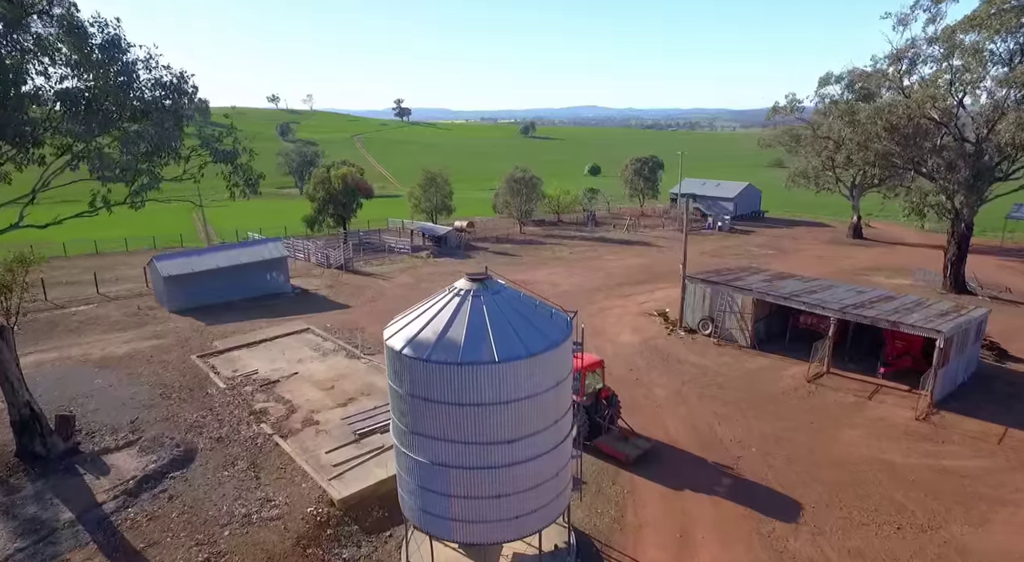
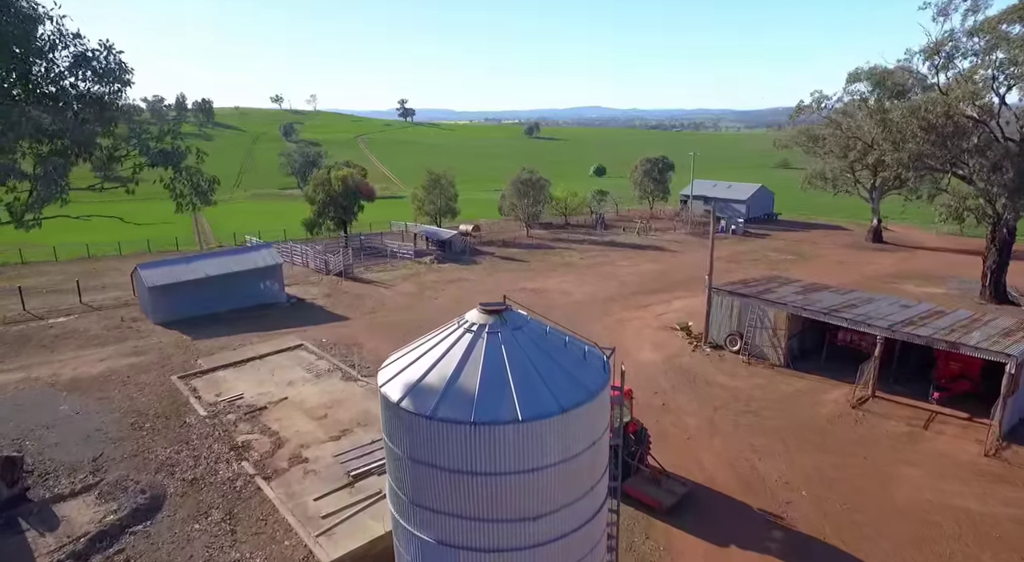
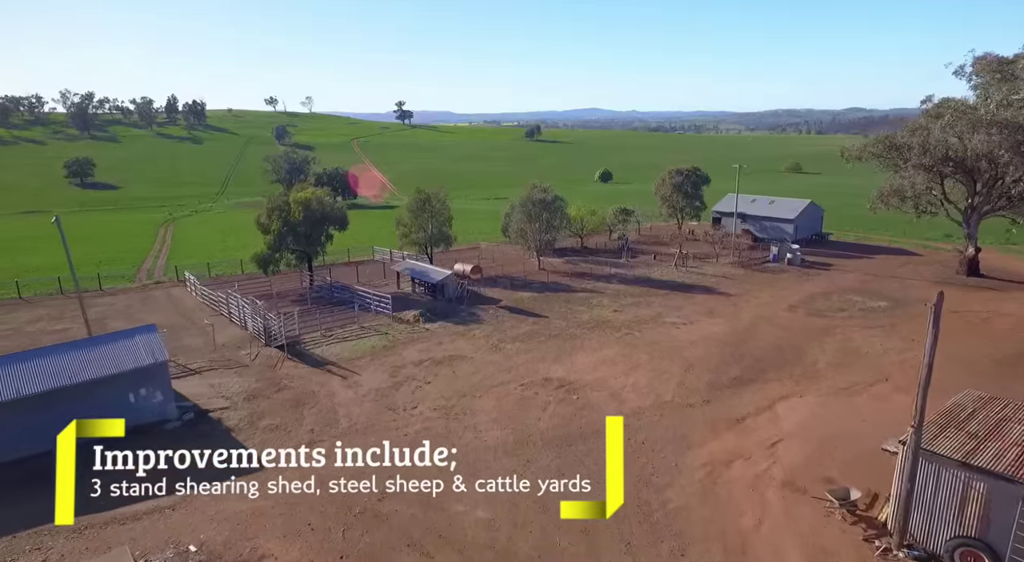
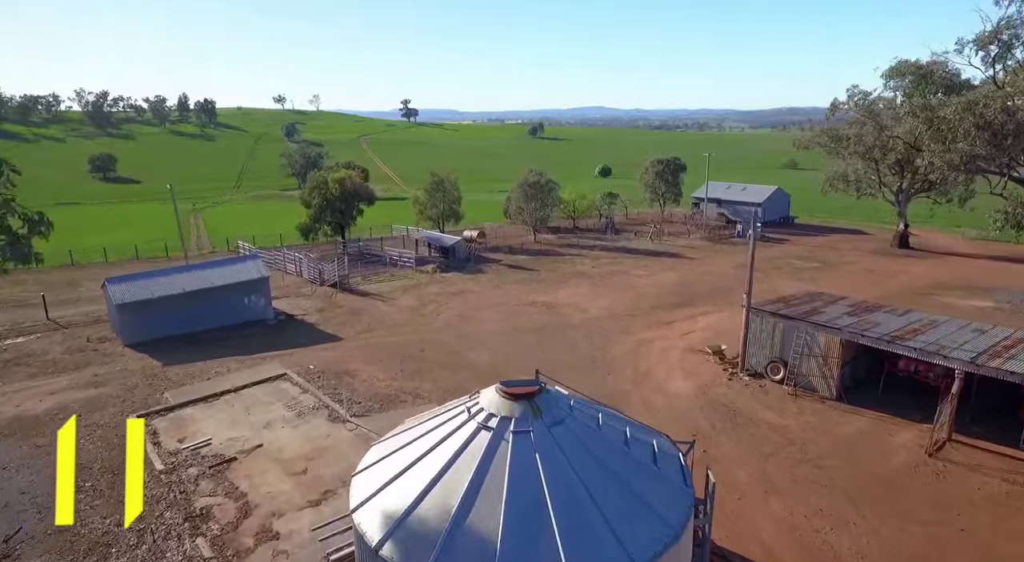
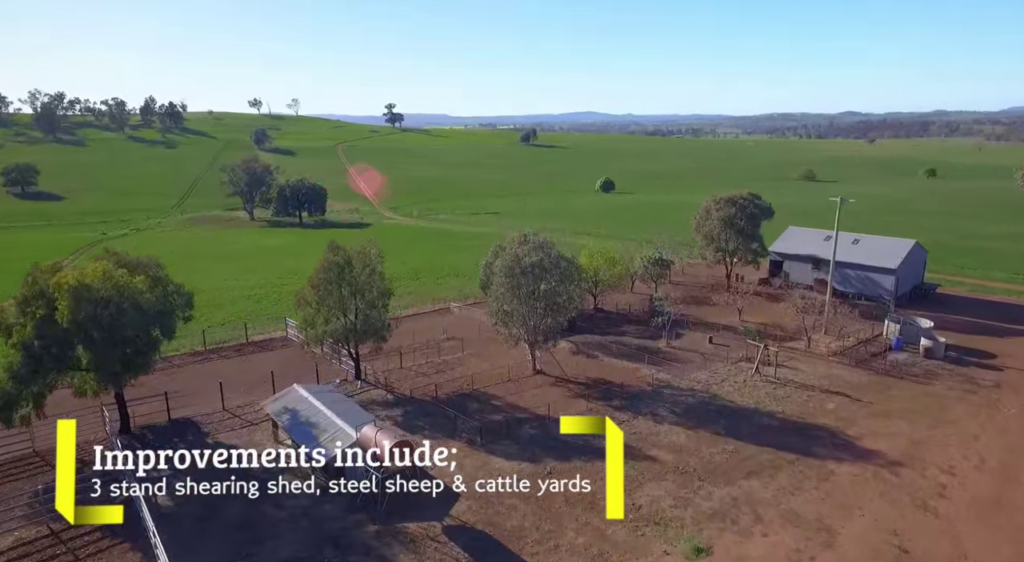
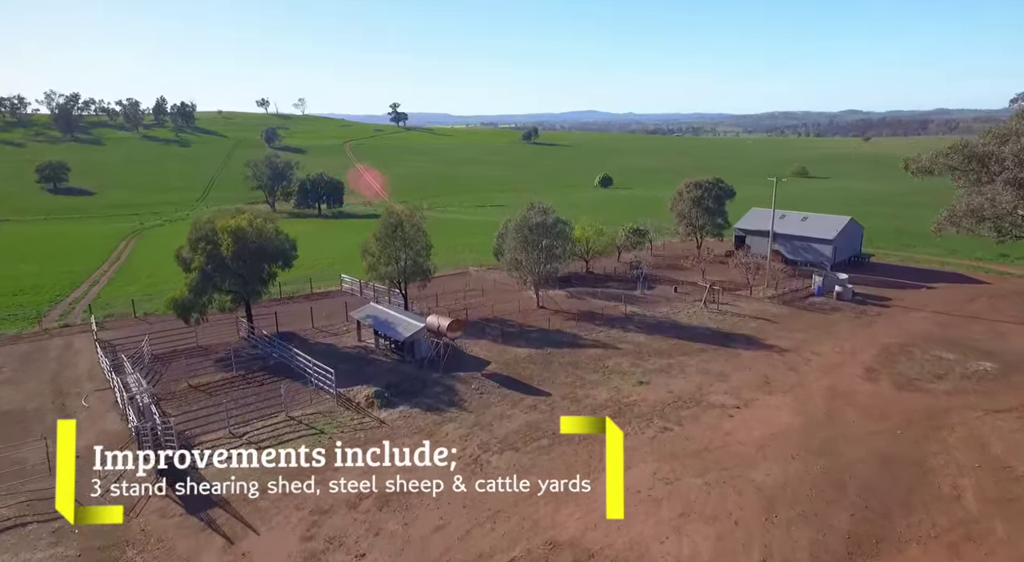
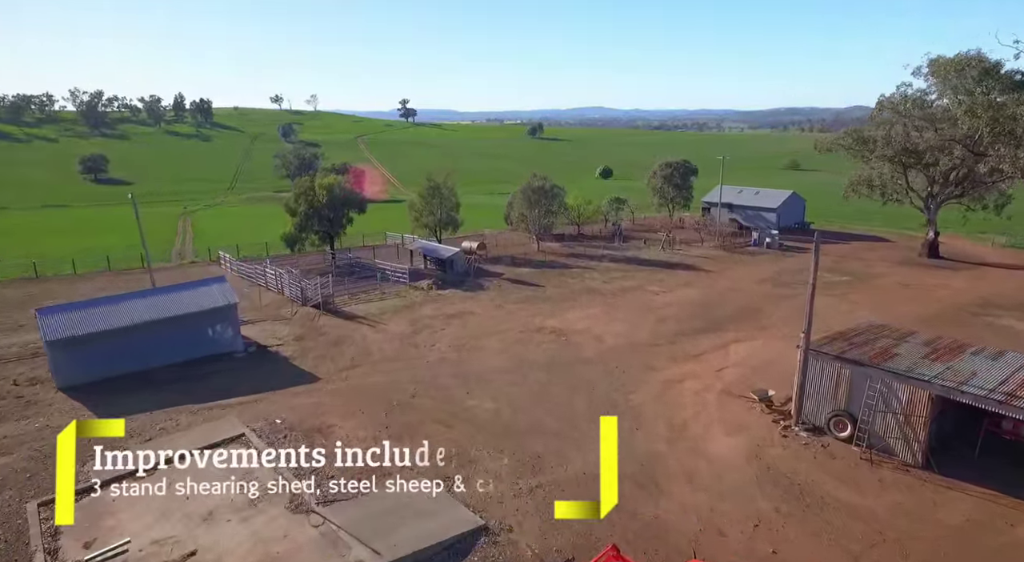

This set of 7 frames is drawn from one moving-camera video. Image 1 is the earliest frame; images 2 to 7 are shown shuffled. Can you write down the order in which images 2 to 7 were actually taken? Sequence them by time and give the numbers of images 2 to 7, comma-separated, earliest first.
2, 4, 7, 3, 6, 5
